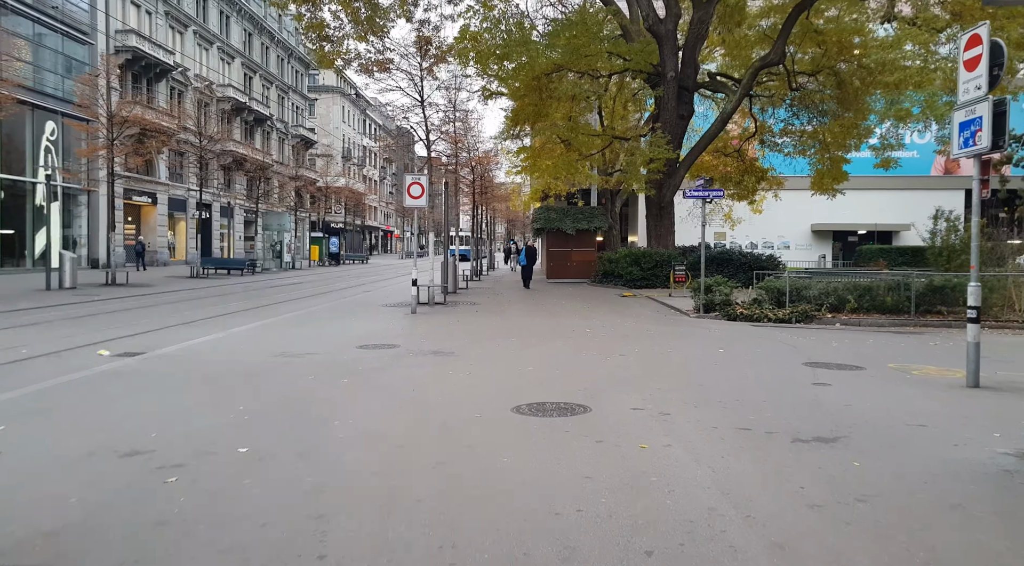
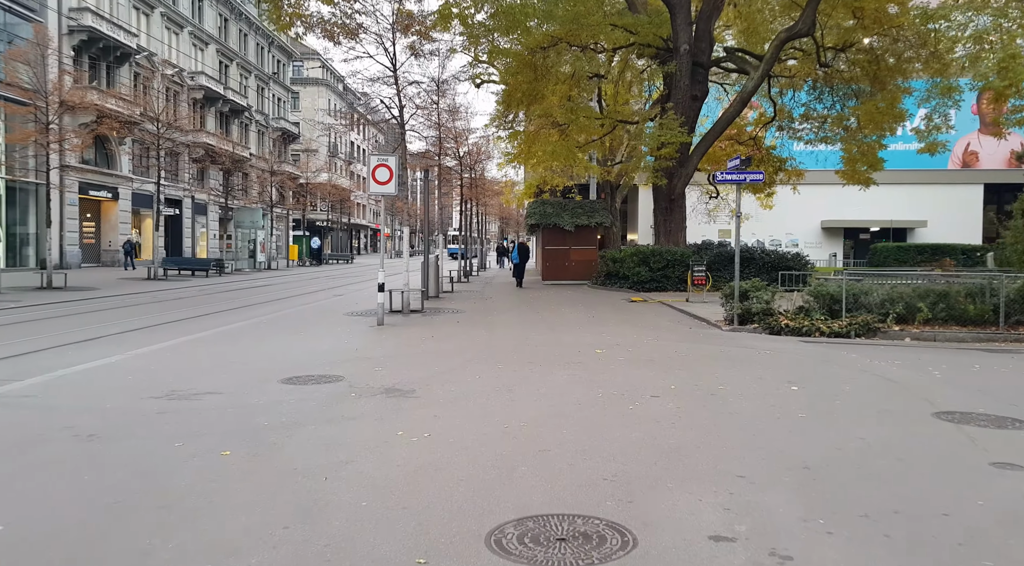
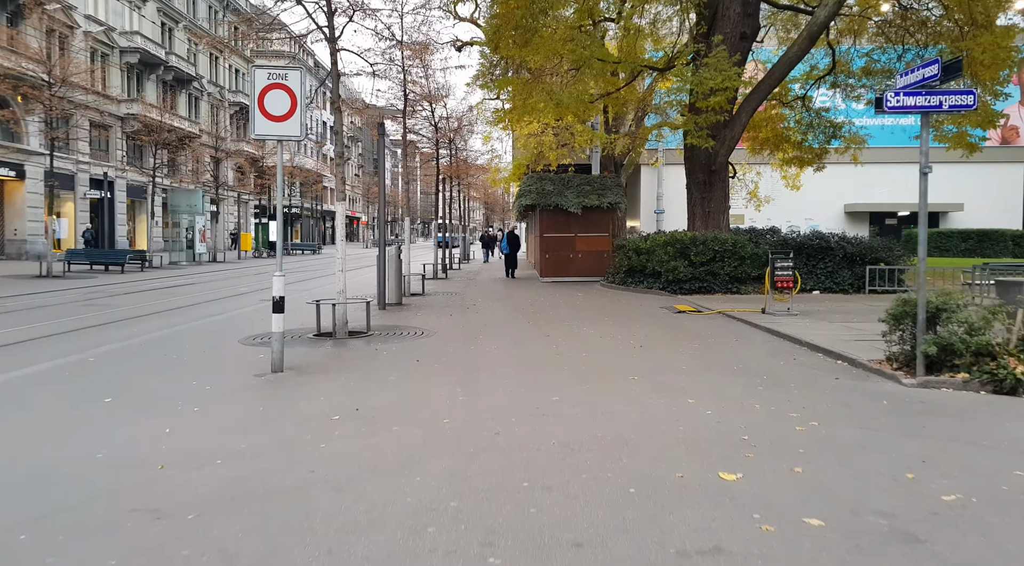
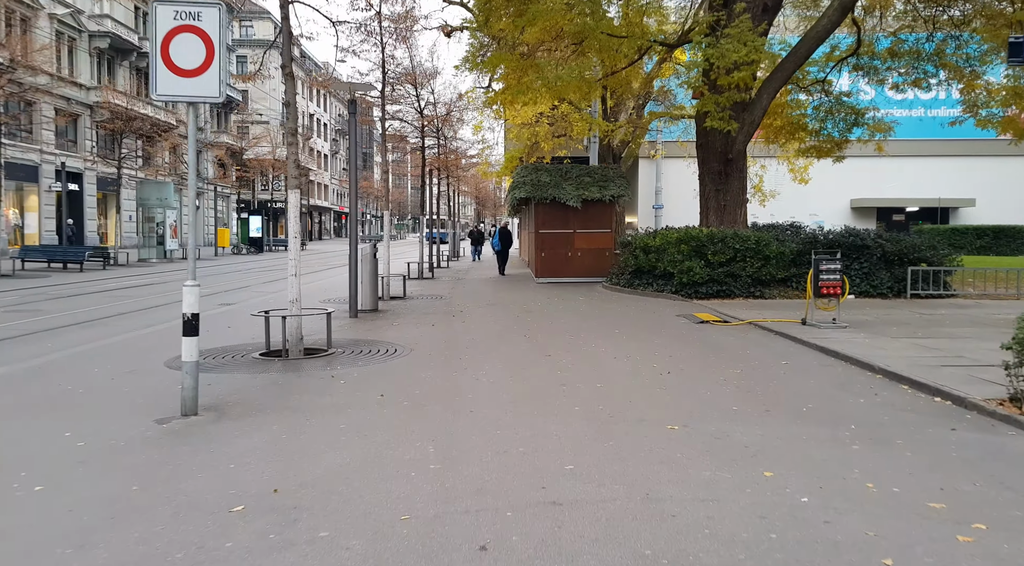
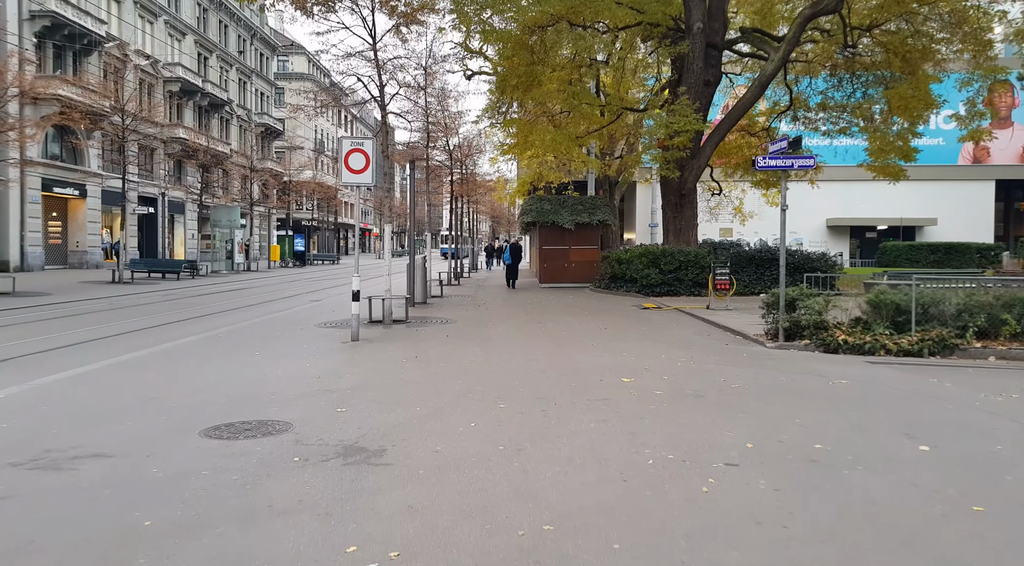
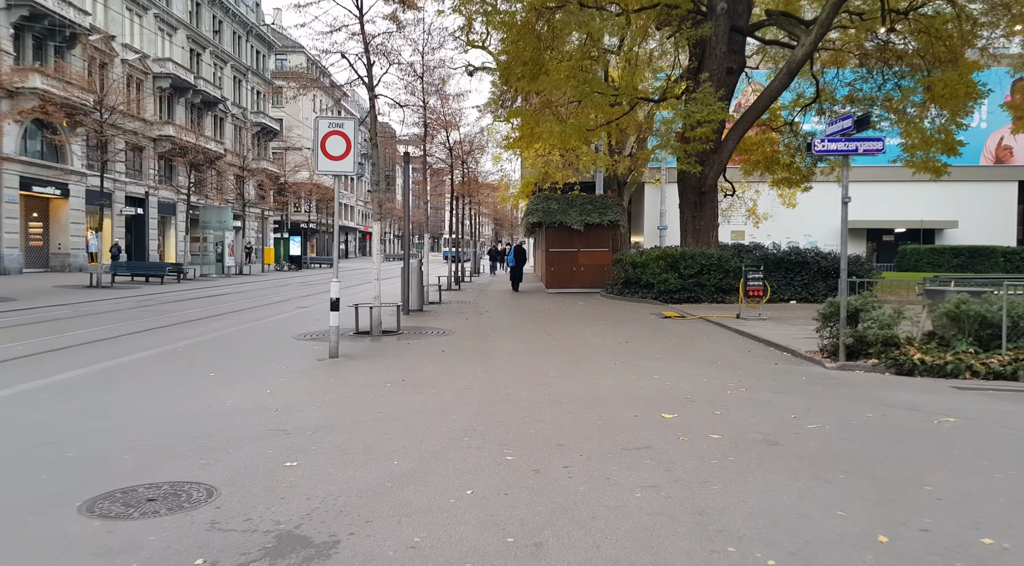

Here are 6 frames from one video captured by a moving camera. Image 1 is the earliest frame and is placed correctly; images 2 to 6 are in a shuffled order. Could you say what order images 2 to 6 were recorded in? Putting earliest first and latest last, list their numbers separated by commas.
2, 5, 6, 3, 4
